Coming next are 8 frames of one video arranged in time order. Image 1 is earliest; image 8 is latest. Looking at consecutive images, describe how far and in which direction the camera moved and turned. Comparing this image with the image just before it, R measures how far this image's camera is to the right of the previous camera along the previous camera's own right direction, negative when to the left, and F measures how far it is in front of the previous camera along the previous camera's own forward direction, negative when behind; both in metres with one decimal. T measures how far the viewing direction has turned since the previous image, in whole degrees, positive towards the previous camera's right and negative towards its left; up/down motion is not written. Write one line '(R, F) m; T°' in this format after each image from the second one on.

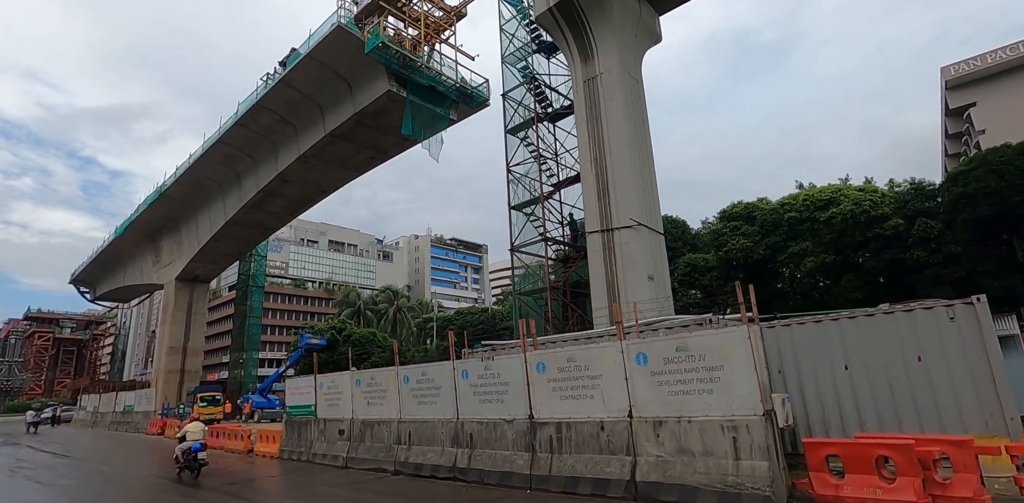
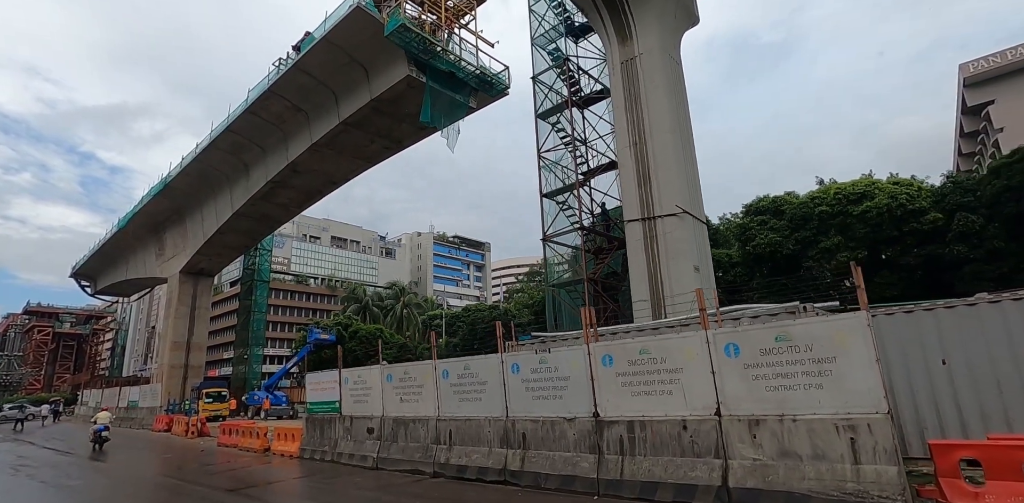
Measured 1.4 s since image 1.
(-1.1, +0.9) m; 0°
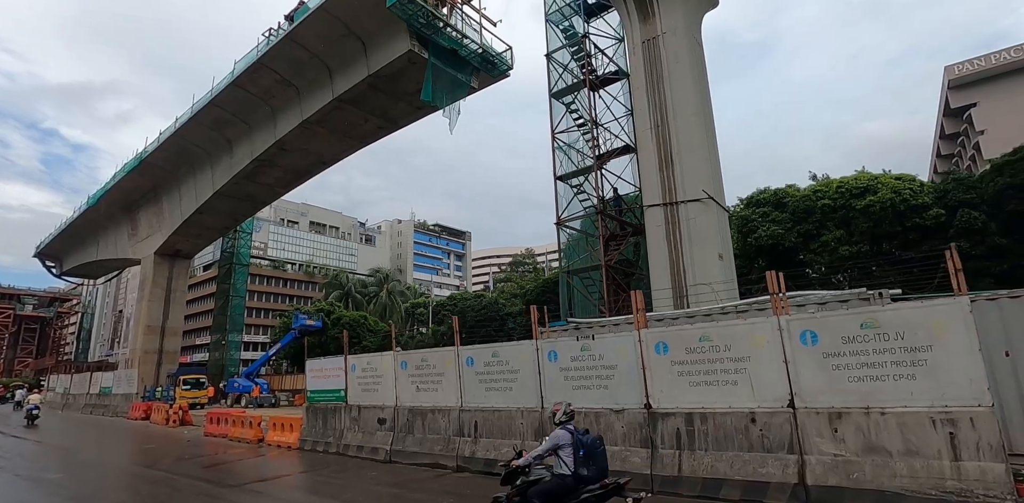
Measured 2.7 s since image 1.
(-1.1, +0.8) m; +3°
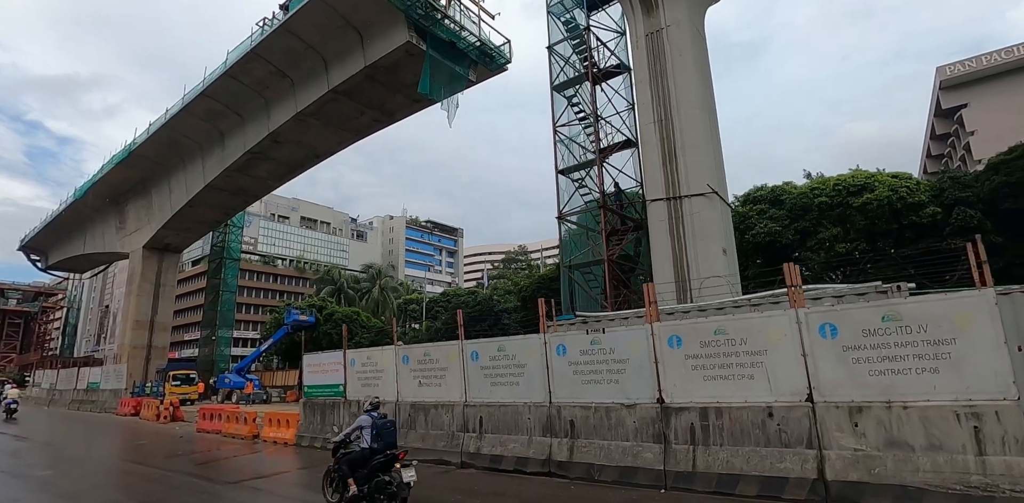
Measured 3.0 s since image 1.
(-0.3, +0.2) m; +1°
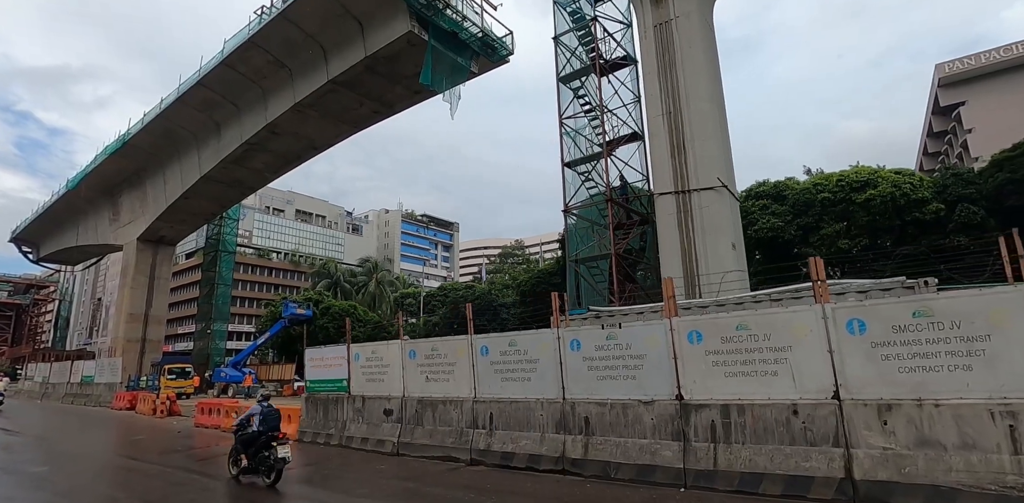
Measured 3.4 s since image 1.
(-0.3, +0.2) m; +1°
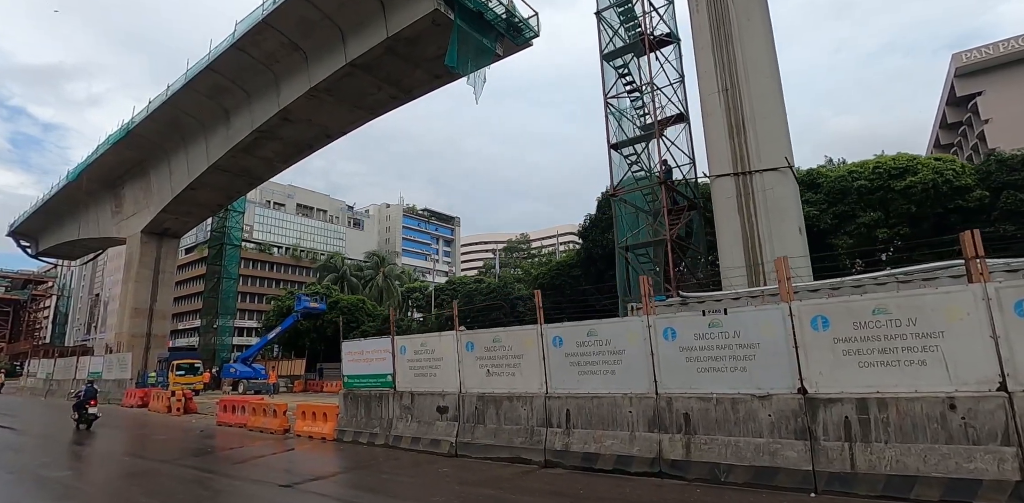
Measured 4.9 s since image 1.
(-1.4, +0.9) m; +1°
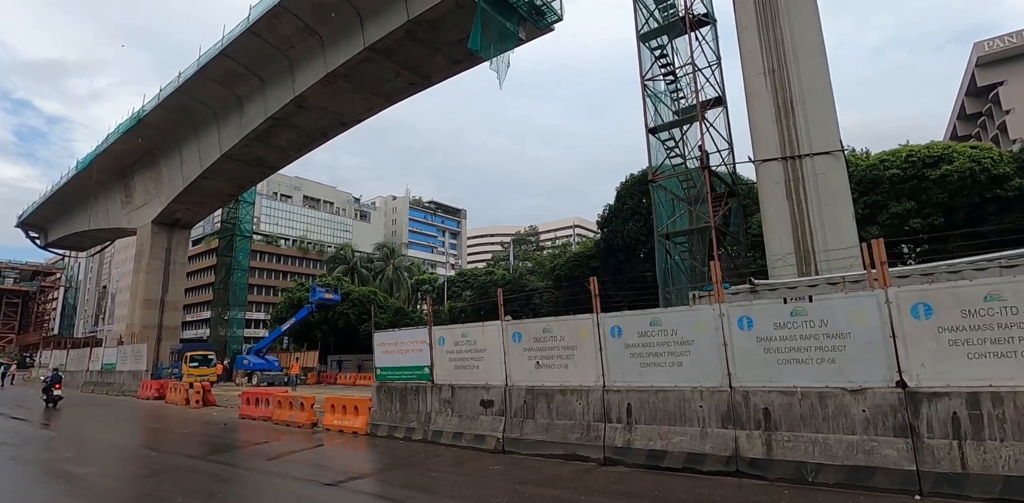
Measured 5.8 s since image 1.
(-0.9, +0.6) m; 0°
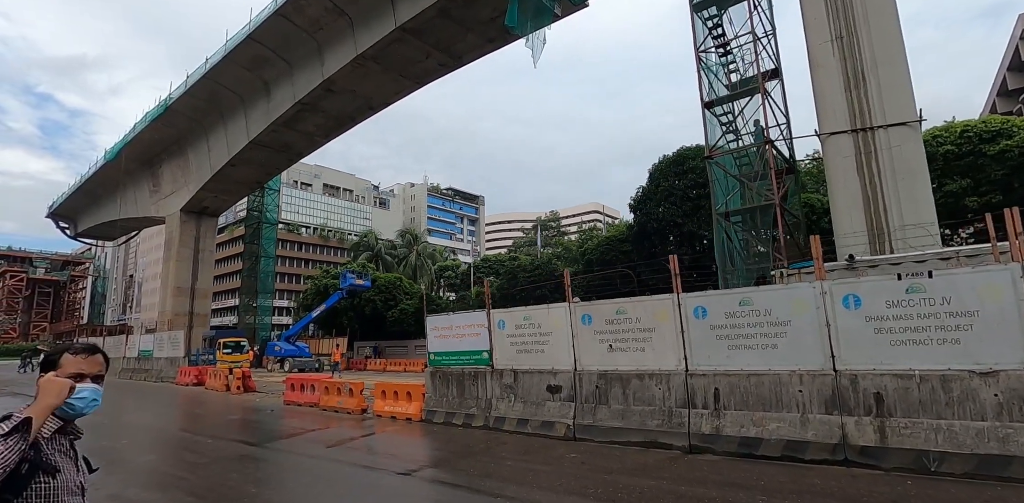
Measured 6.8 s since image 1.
(-1.0, +0.4) m; -1°
